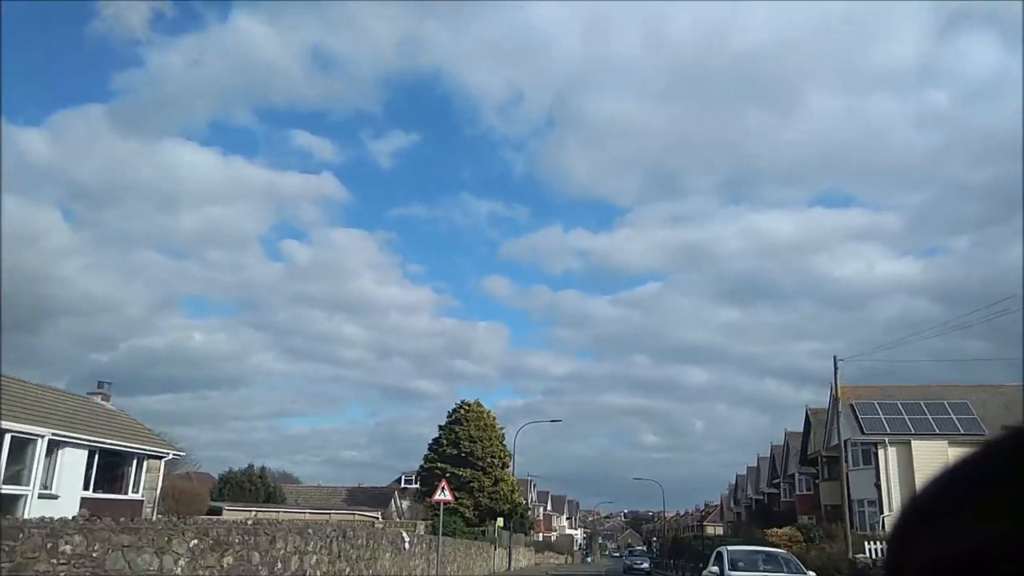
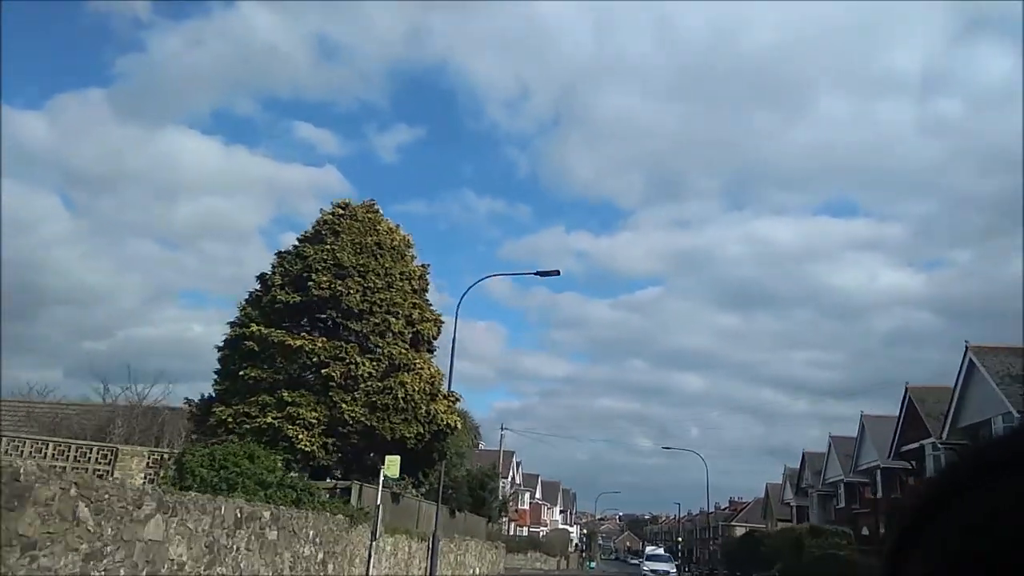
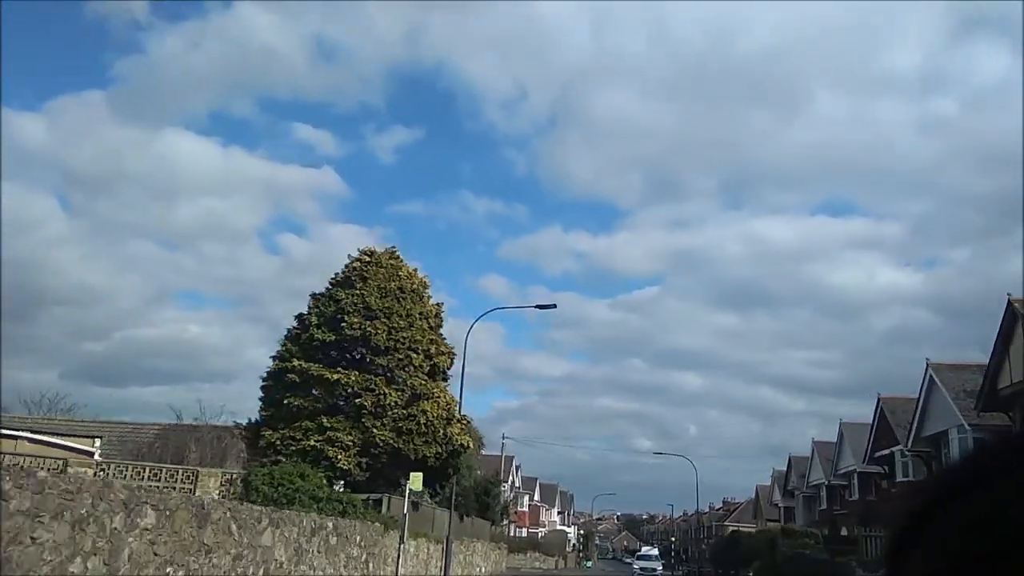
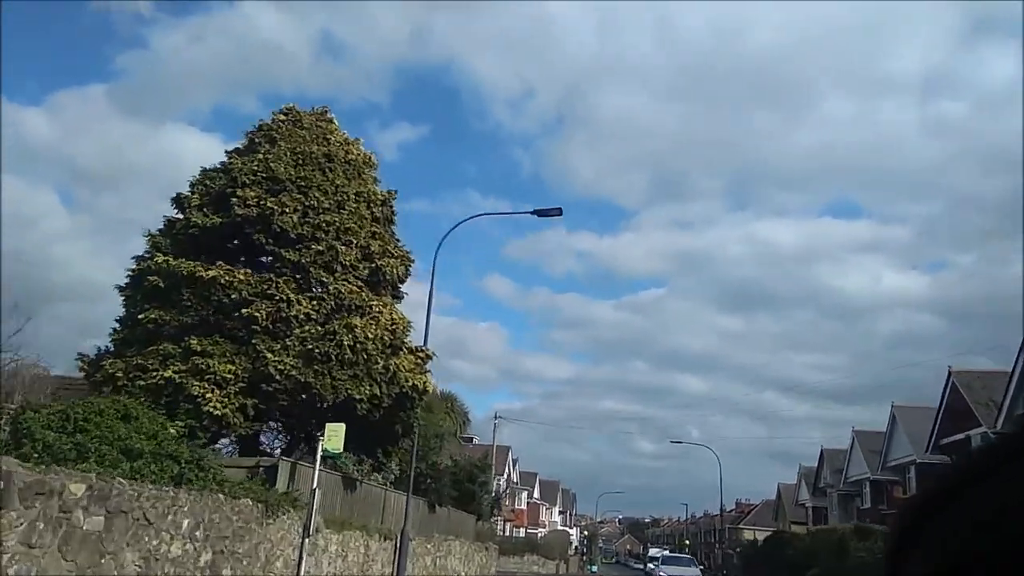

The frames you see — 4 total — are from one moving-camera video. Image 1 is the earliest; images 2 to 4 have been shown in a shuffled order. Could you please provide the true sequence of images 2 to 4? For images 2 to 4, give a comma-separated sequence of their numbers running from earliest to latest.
3, 2, 4
